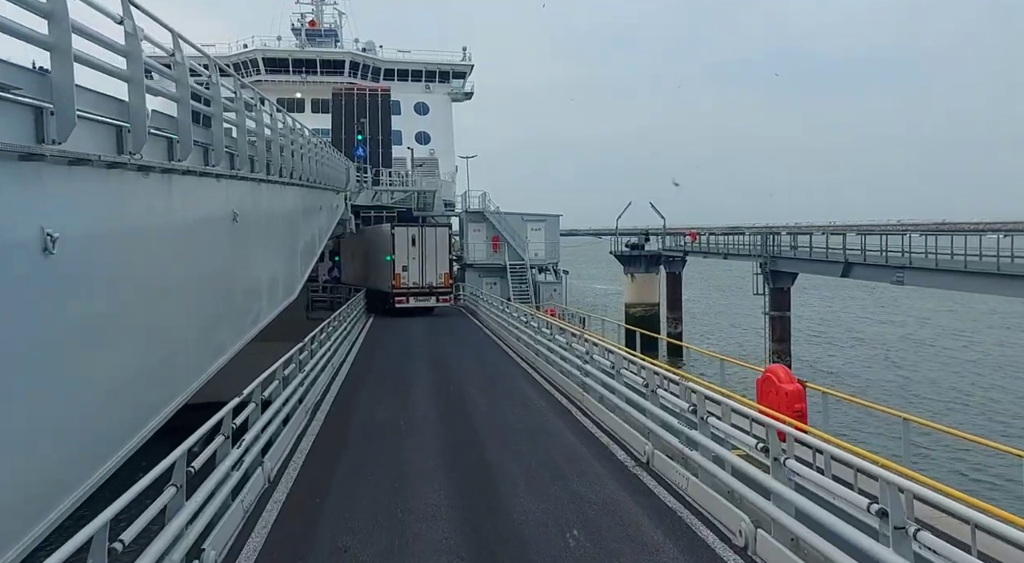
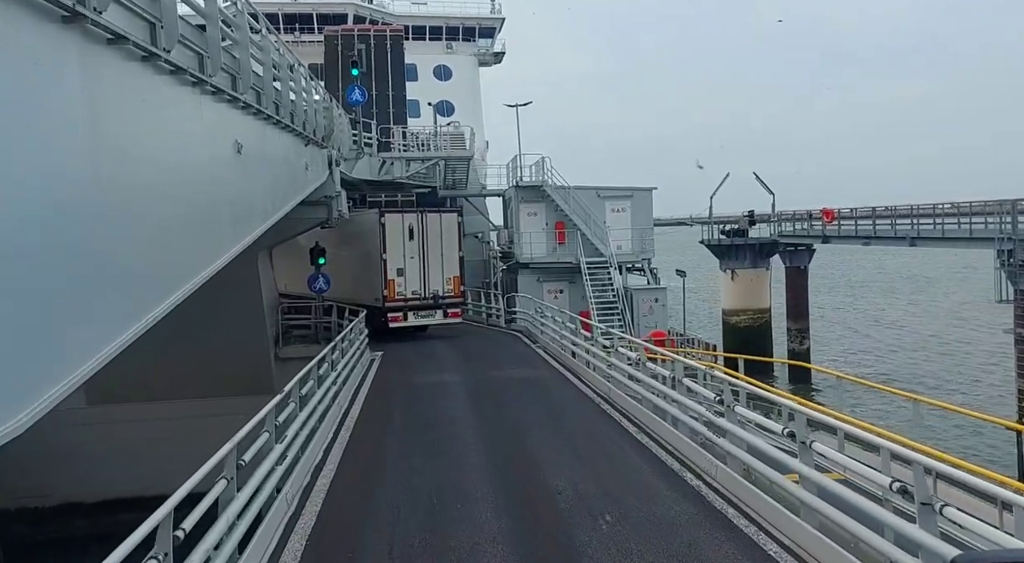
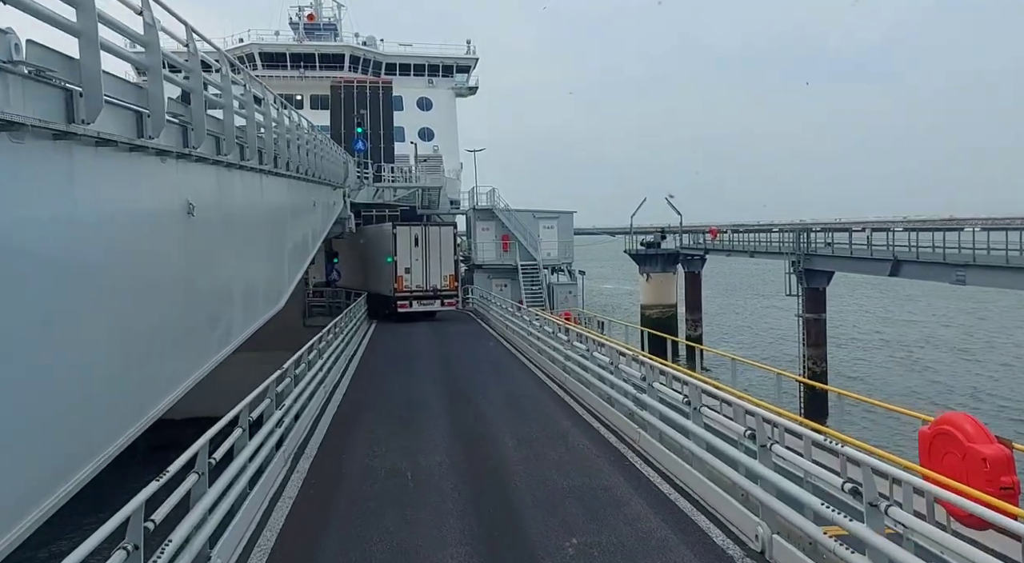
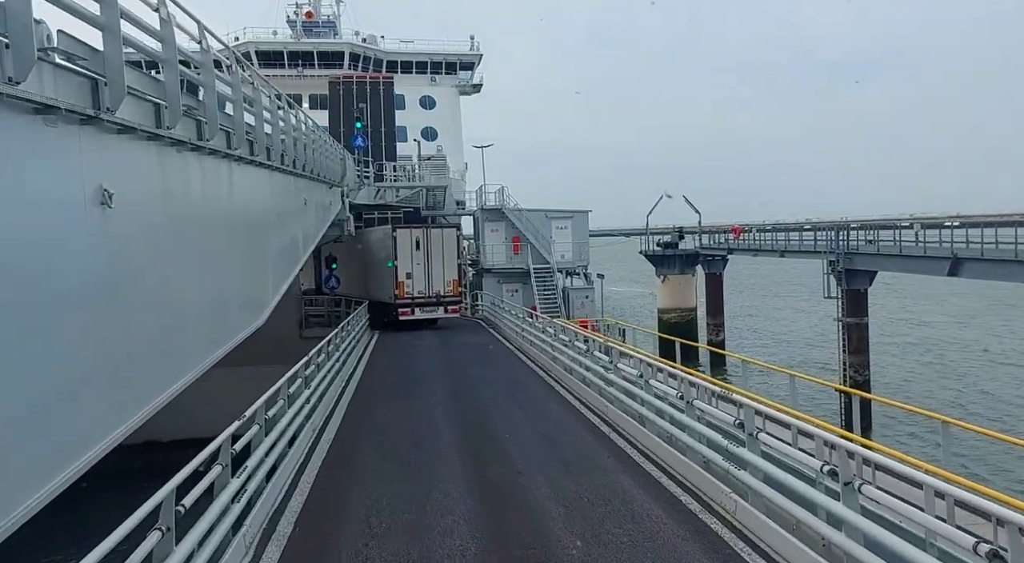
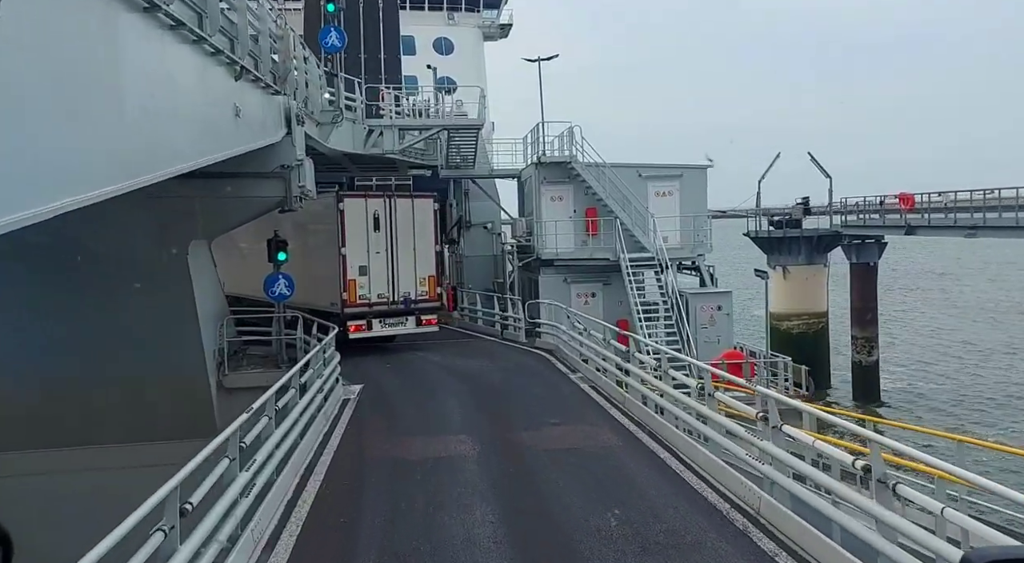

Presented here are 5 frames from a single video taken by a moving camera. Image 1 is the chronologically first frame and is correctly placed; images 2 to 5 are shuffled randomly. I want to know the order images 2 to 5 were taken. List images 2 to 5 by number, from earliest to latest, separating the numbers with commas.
3, 4, 2, 5
